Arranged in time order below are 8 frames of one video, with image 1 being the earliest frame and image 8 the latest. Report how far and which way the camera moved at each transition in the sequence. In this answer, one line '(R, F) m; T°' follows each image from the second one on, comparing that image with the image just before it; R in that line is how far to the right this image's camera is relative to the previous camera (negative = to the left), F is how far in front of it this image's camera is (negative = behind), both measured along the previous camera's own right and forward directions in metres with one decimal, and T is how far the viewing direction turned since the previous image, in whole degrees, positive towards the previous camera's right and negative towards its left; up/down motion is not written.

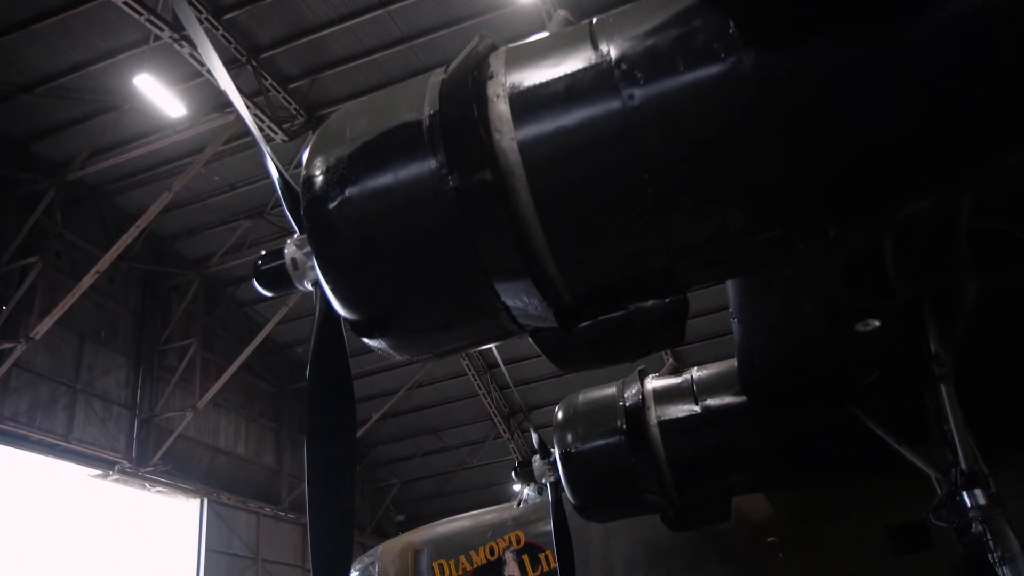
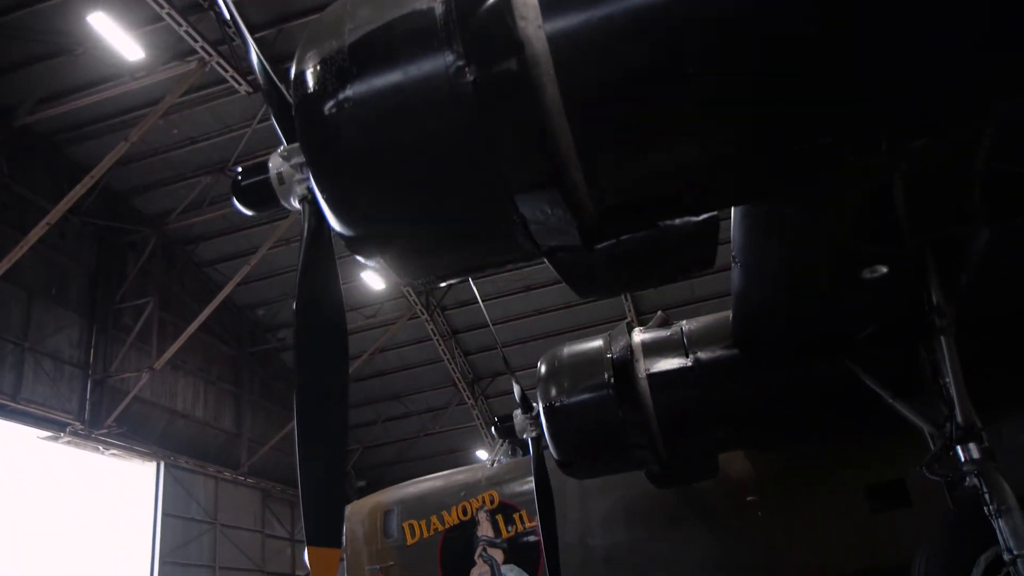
(-0.2, +0.2) m; +3°
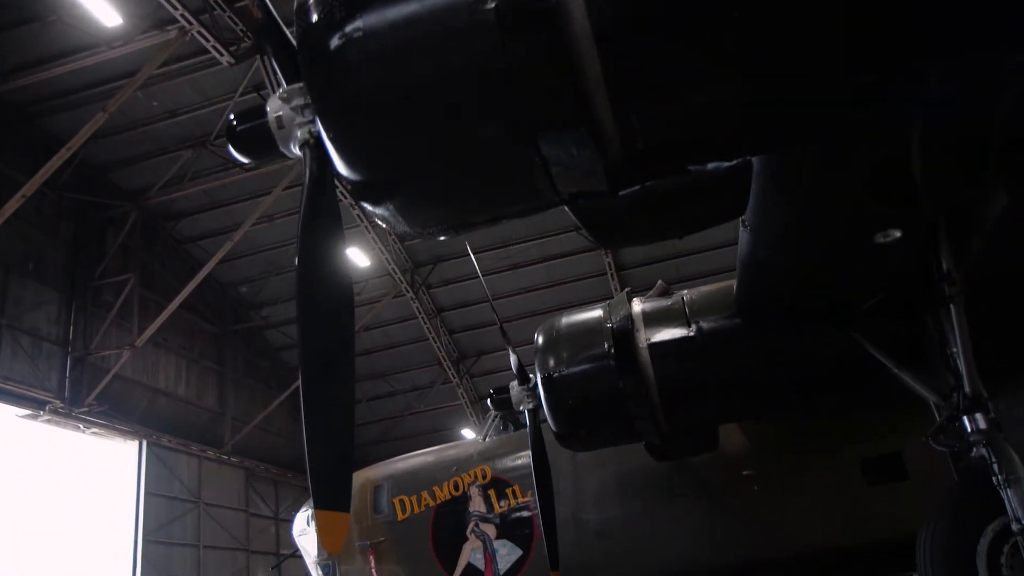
(-0.1, +0.1) m; +1°
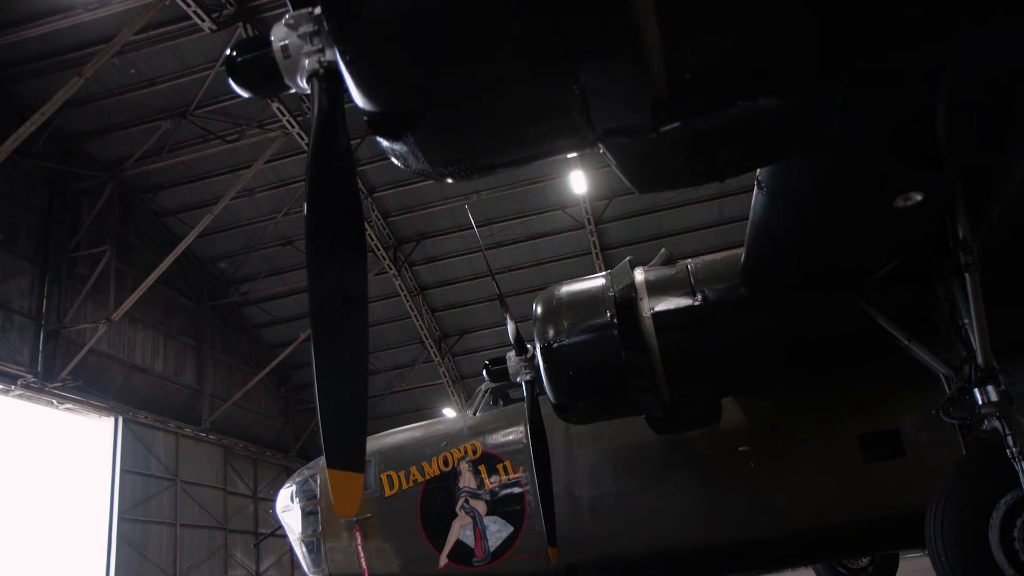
(-0.1, +0.2) m; +2°
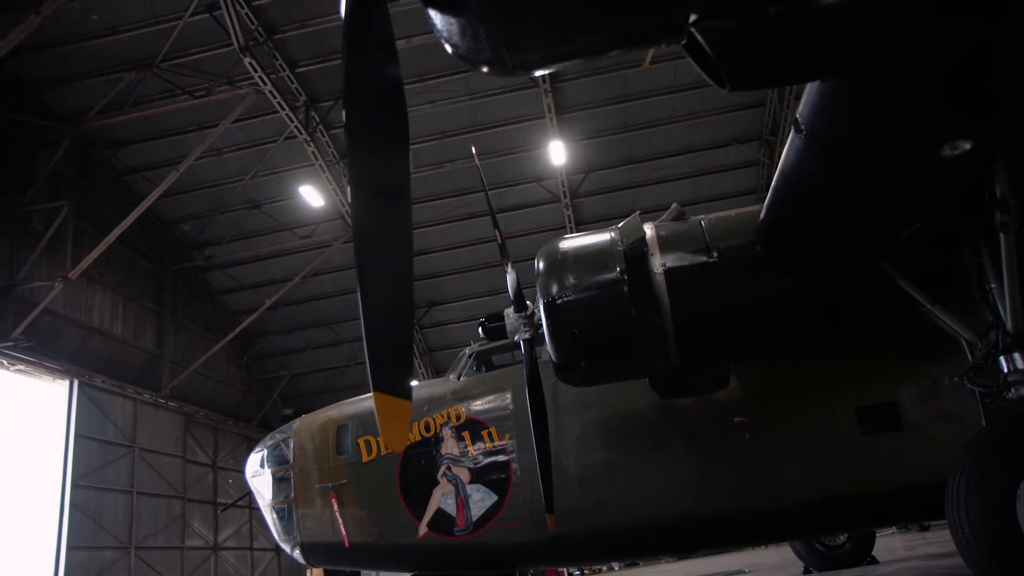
(-0.2, +0.3) m; +3°
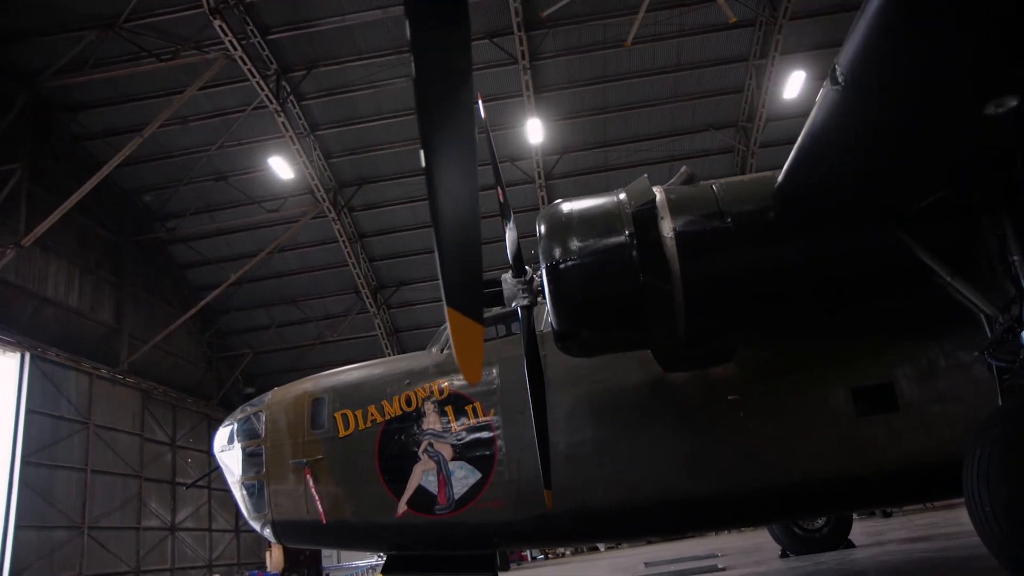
(-0.2, +0.3) m; +3°
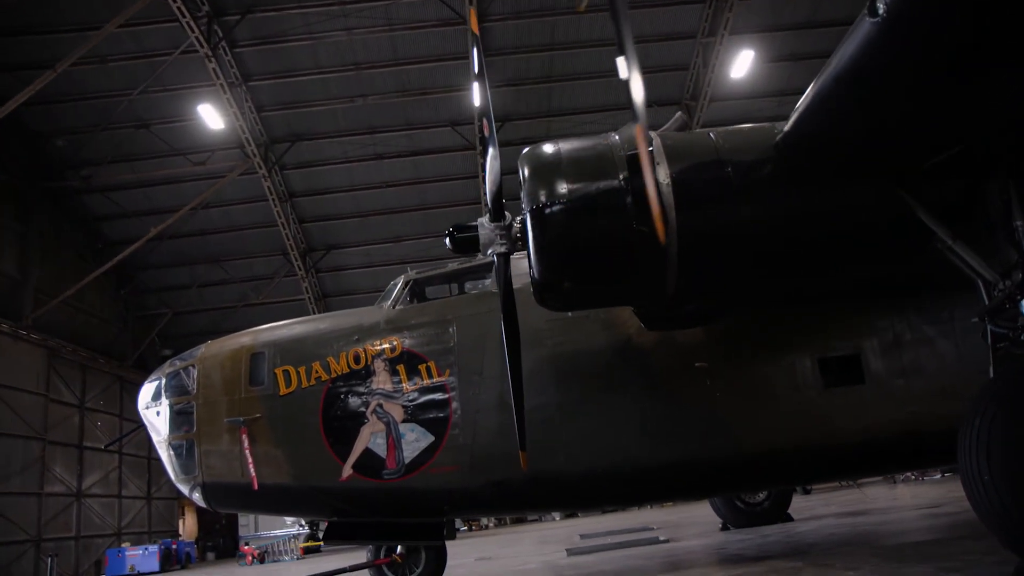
(-0.3, +0.4) m; +5°
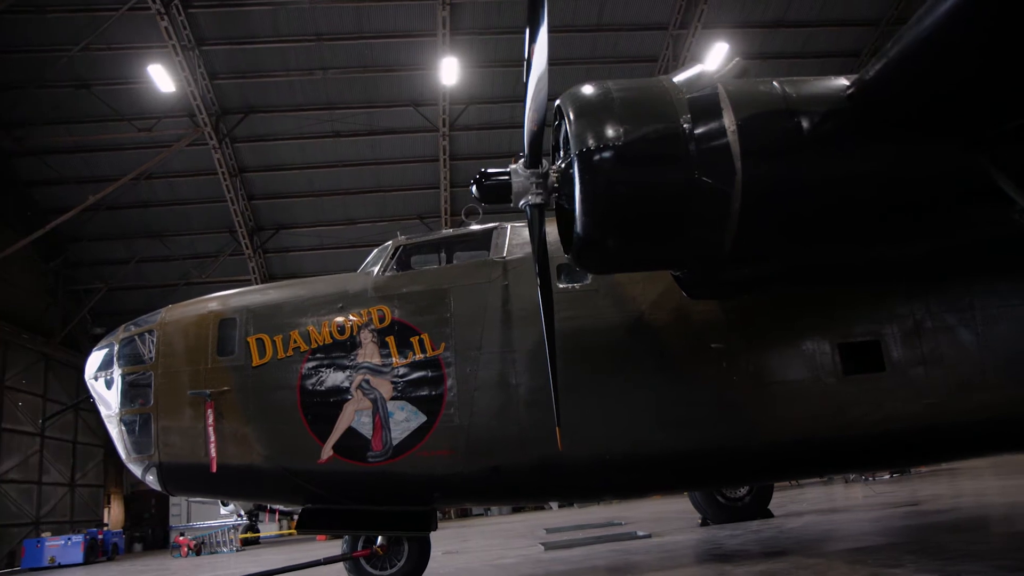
(-0.5, +0.5) m; +4°
